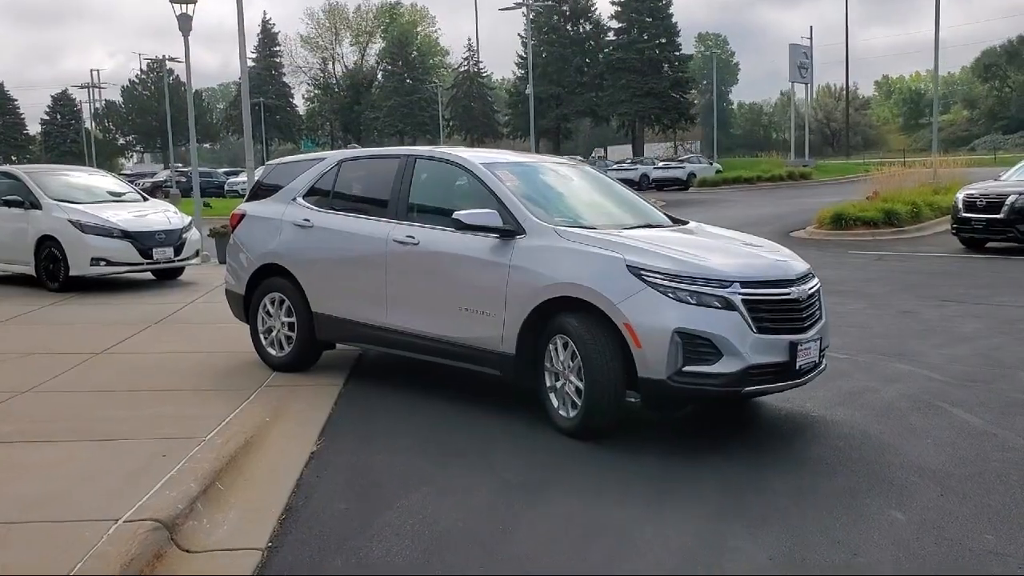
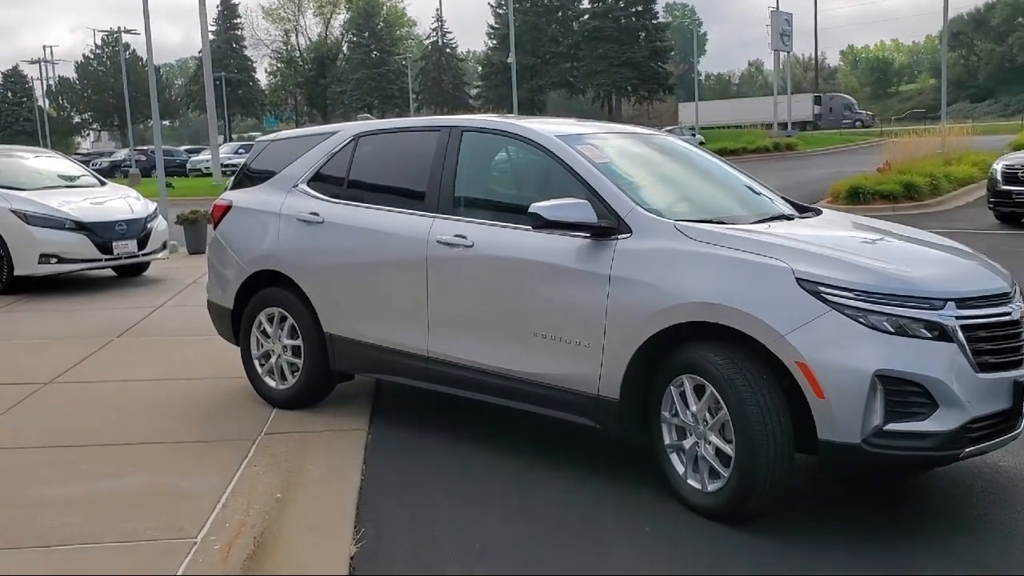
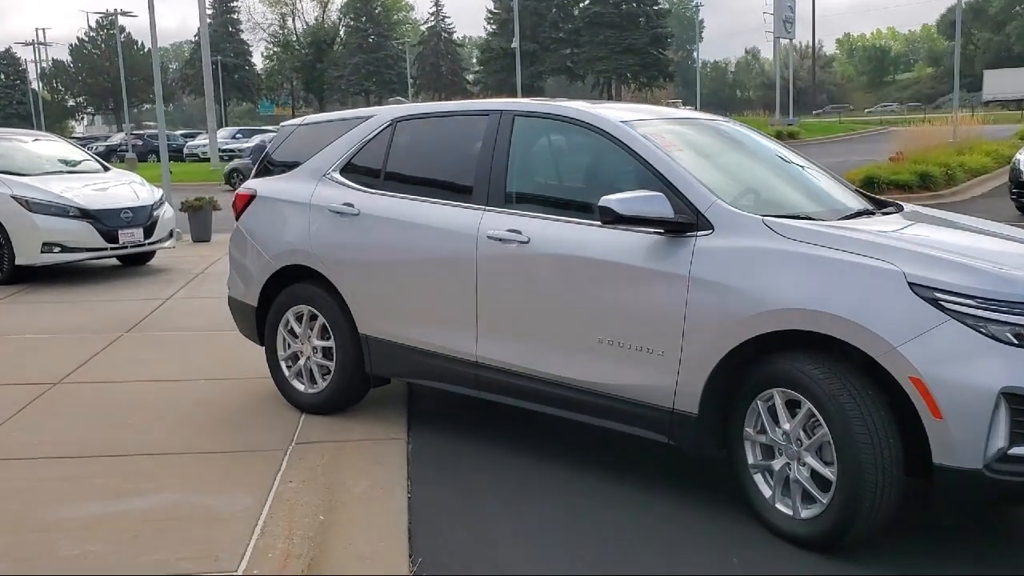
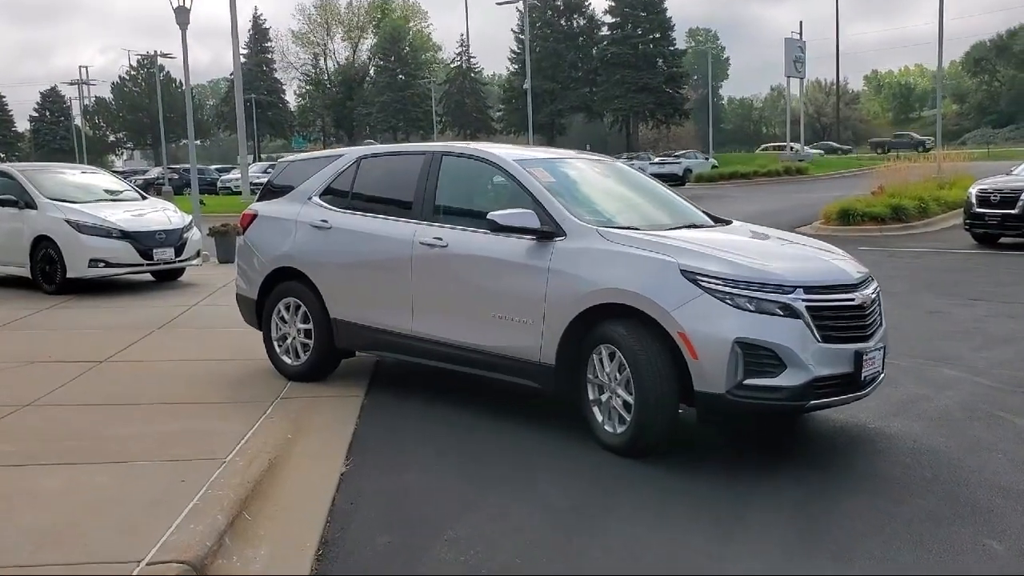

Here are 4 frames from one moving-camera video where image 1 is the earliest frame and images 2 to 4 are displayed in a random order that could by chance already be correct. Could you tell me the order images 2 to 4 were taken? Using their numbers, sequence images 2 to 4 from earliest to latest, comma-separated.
4, 2, 3
